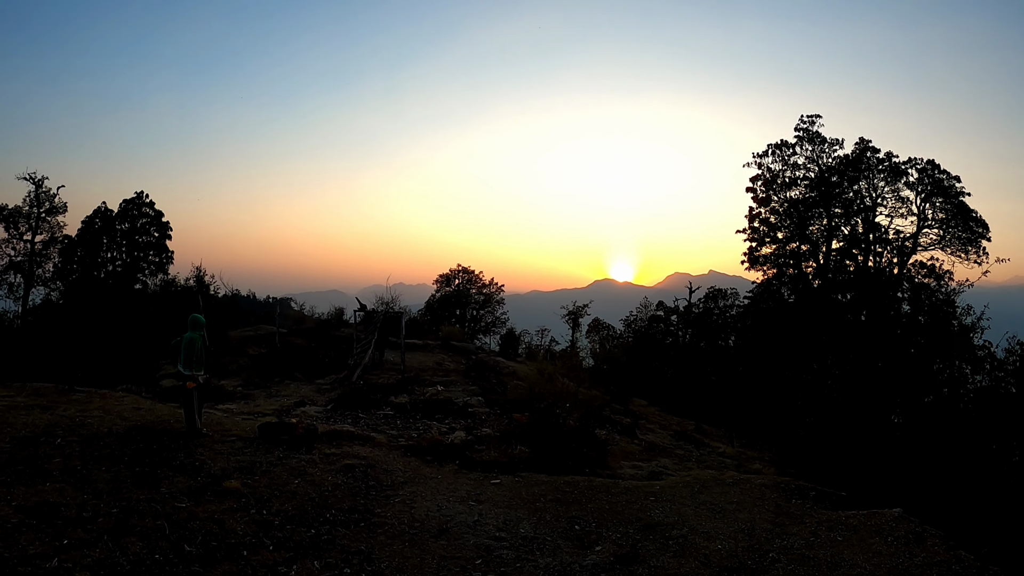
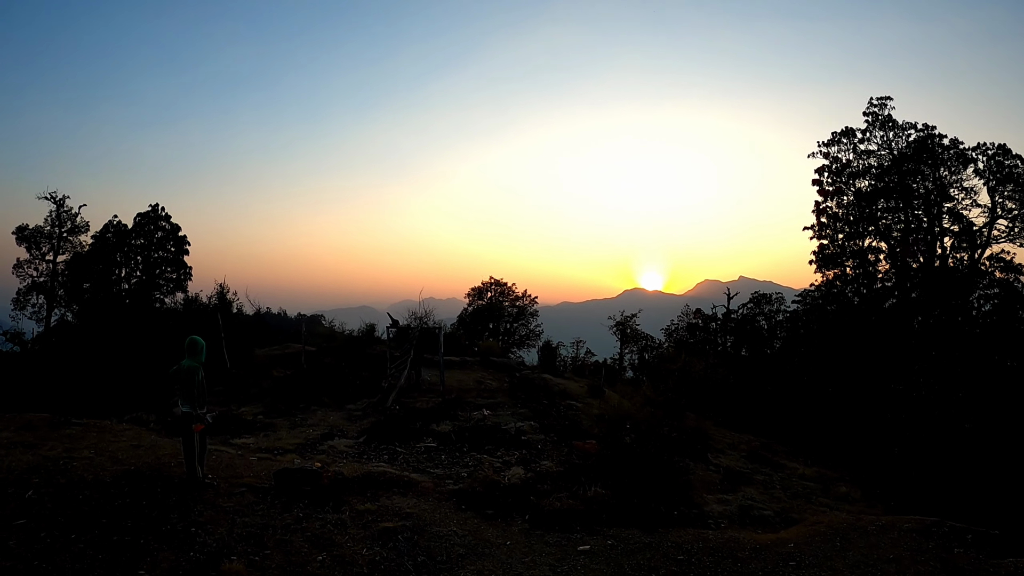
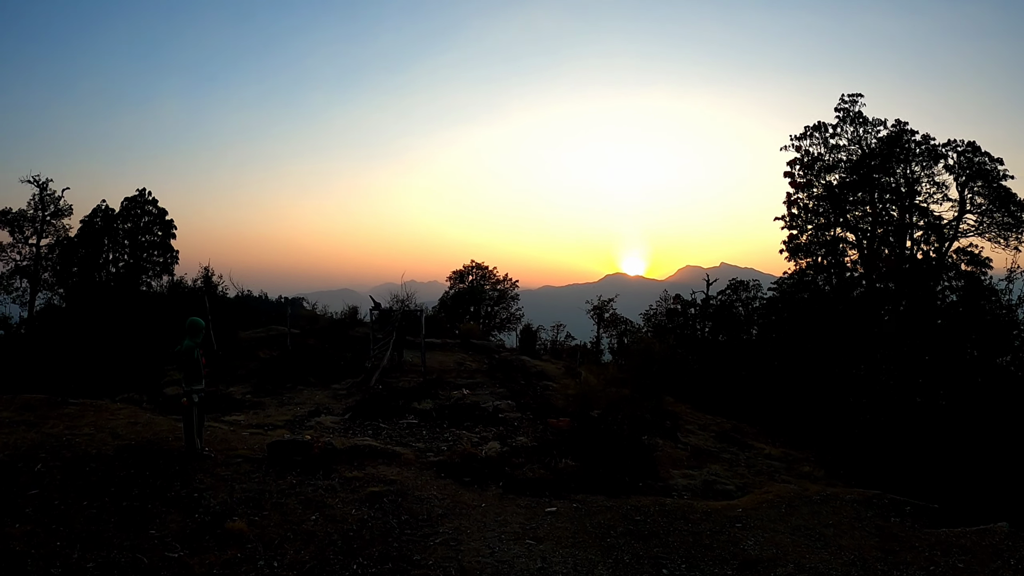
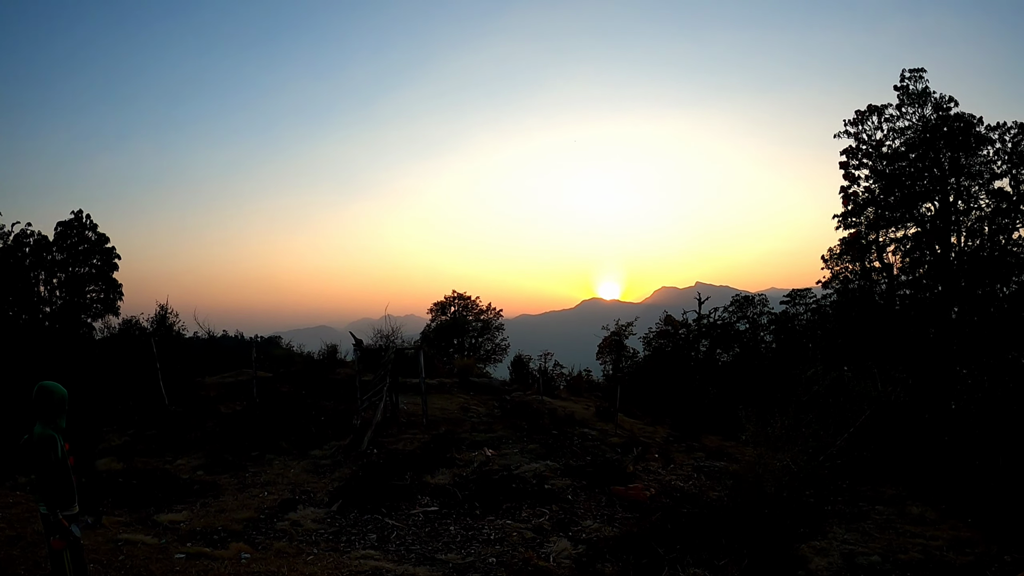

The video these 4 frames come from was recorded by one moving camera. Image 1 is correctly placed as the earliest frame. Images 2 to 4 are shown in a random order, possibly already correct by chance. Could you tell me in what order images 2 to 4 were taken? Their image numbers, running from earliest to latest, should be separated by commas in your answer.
3, 2, 4
